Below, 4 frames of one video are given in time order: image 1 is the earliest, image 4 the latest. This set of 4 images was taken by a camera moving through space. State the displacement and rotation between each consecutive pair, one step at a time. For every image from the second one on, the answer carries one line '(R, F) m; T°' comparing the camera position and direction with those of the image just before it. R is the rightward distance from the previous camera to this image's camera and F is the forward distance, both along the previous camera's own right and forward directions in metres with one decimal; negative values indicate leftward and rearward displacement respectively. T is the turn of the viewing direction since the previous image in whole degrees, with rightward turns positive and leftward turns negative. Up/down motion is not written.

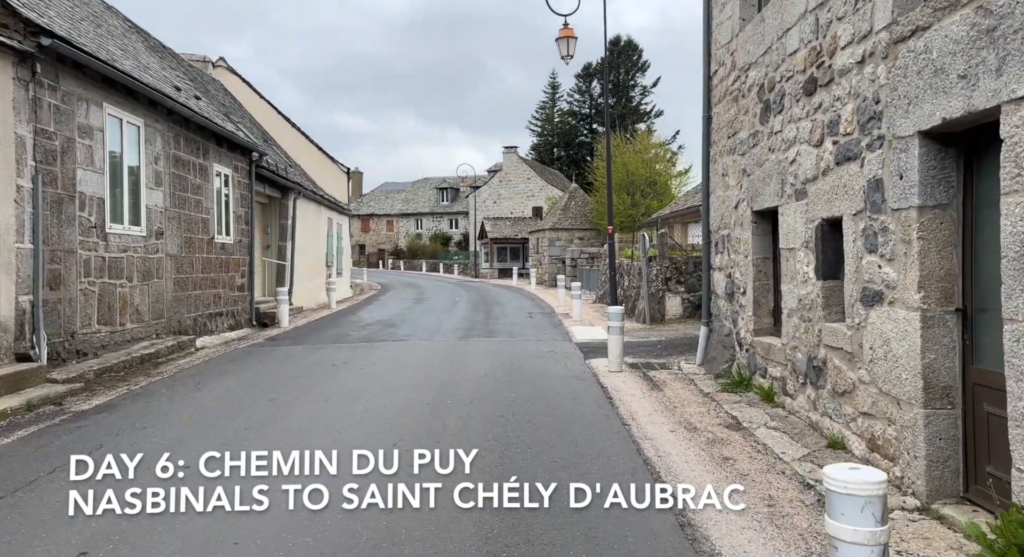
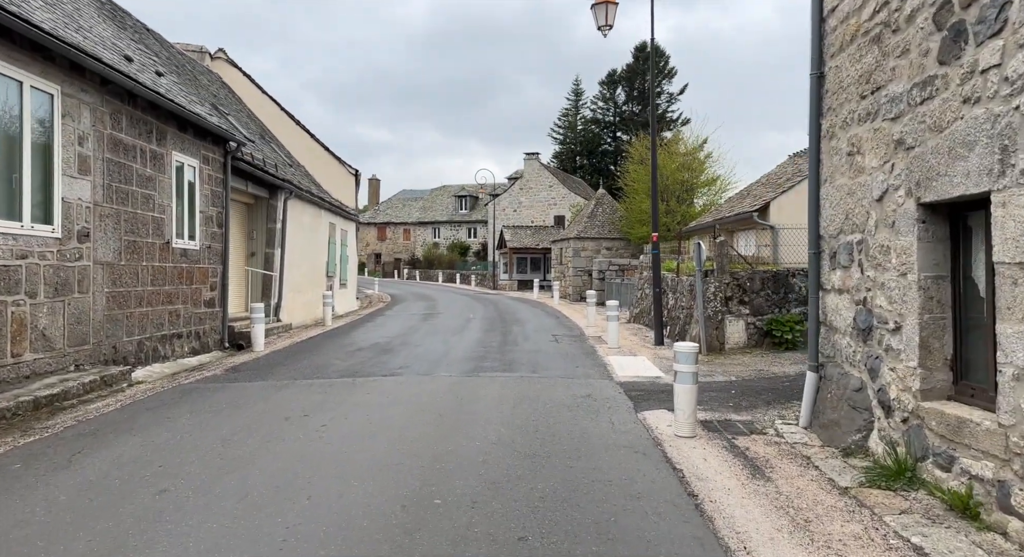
(-0.1, +2.6) m; -2°
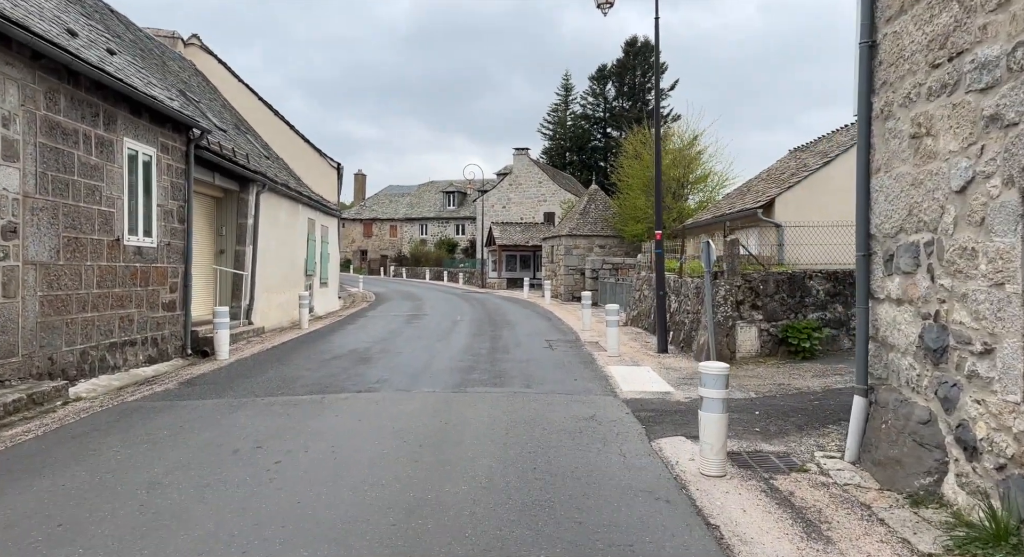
(0.0, +1.0) m; +1°
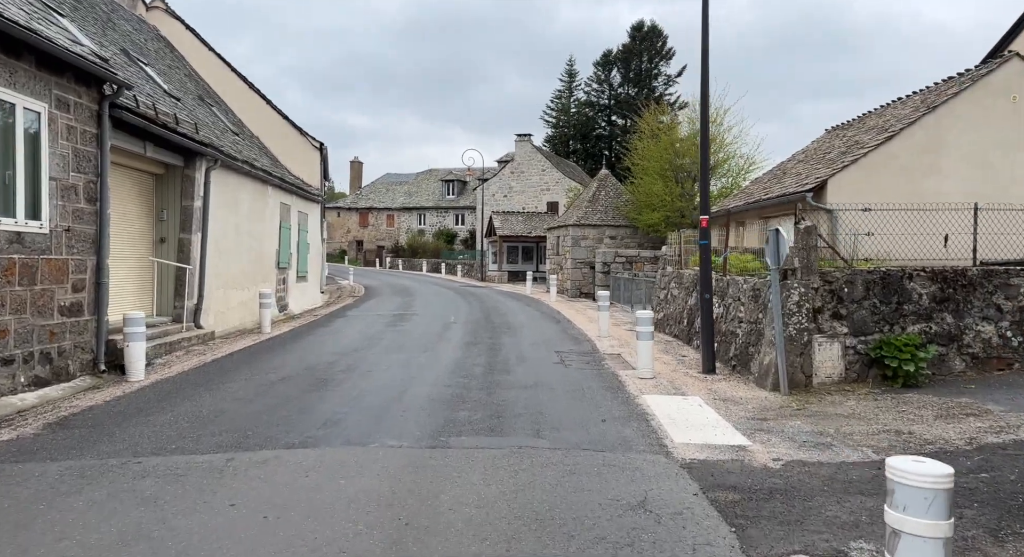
(0.0, +2.5) m; 0°
